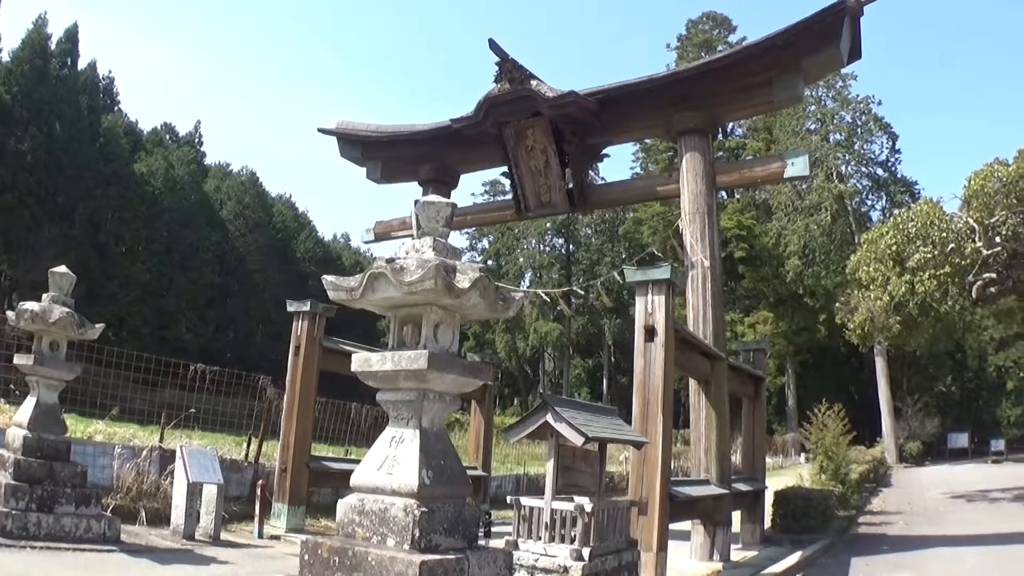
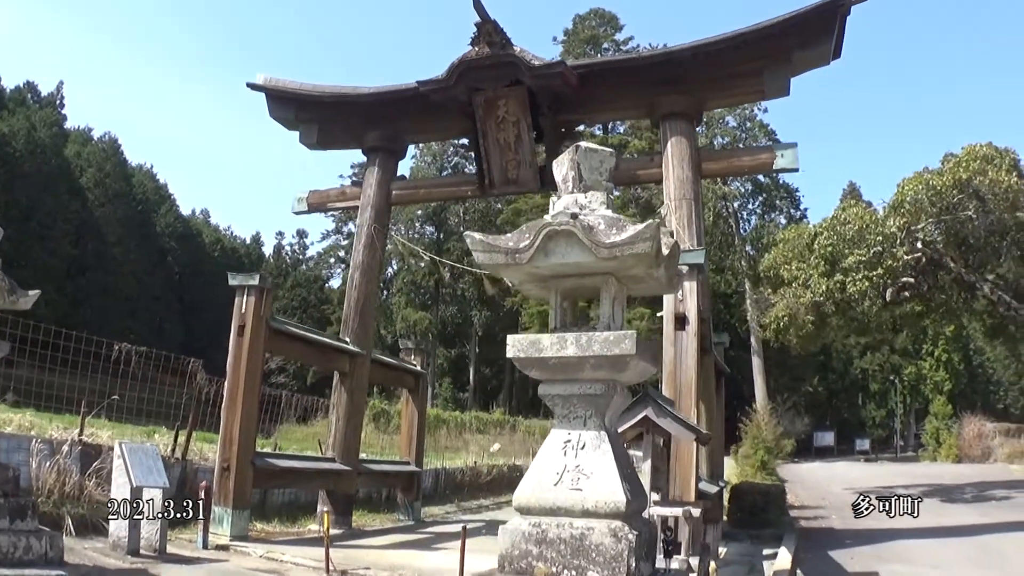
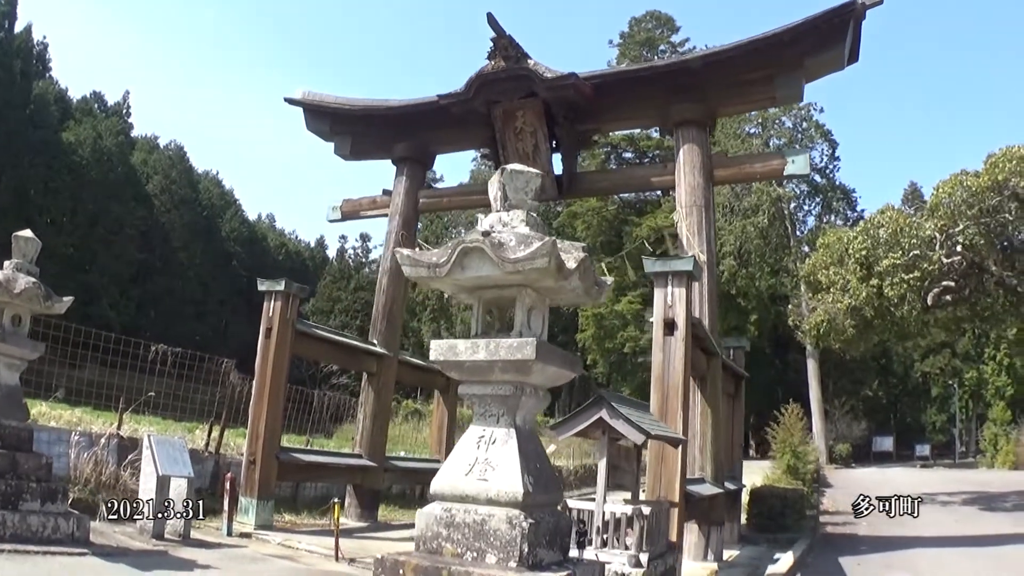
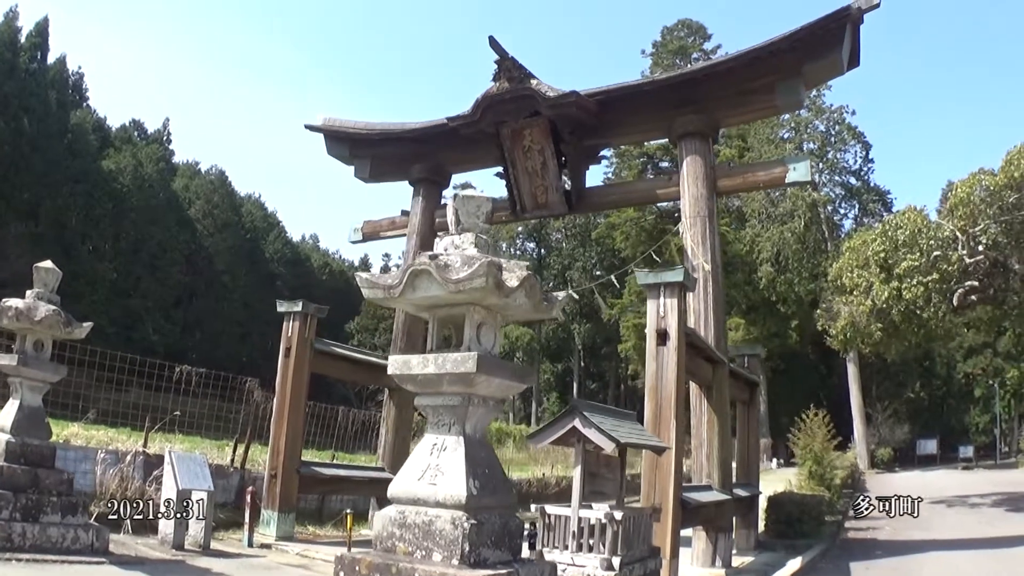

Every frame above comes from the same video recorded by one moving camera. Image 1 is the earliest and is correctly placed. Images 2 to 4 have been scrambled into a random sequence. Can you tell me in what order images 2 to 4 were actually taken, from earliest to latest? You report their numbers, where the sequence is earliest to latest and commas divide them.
4, 3, 2
